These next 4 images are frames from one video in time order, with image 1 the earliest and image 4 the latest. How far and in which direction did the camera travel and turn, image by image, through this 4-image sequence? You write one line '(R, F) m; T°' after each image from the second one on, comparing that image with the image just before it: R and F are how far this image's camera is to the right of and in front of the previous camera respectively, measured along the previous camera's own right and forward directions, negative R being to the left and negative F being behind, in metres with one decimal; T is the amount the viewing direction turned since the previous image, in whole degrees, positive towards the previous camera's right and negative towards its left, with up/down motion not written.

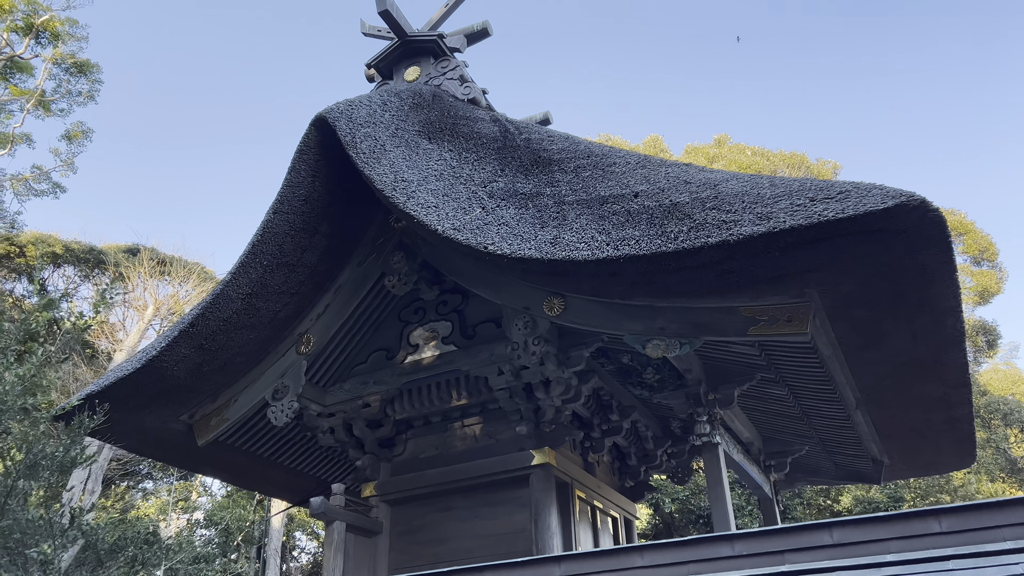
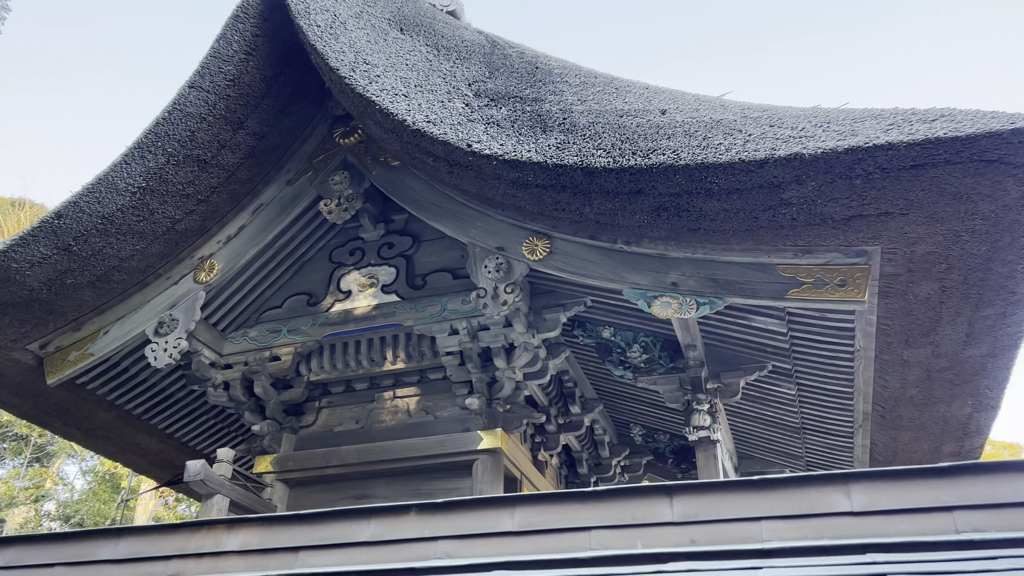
(-0.3, +1.2) m; +6°
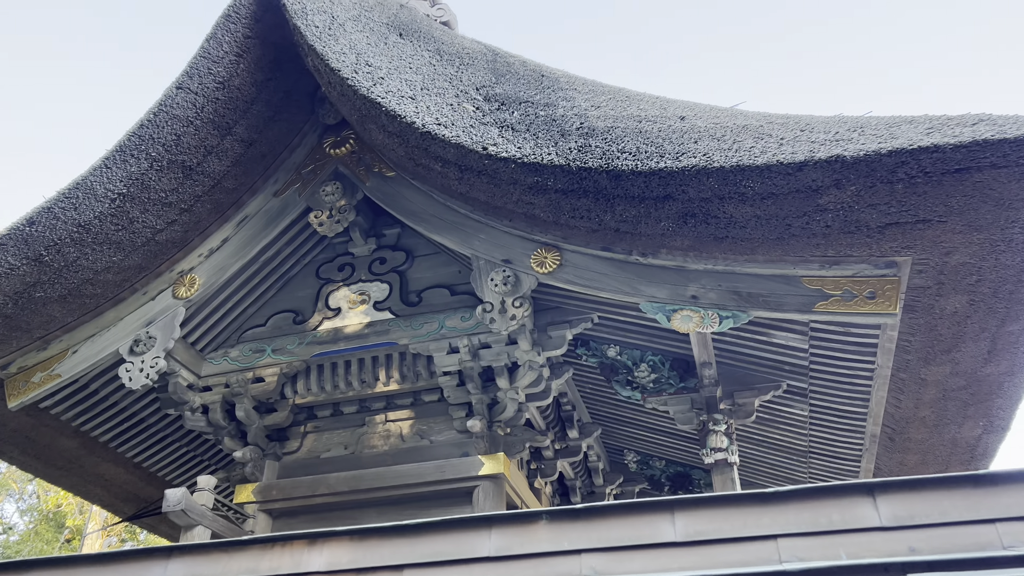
(-0.3, +0.2) m; +3°
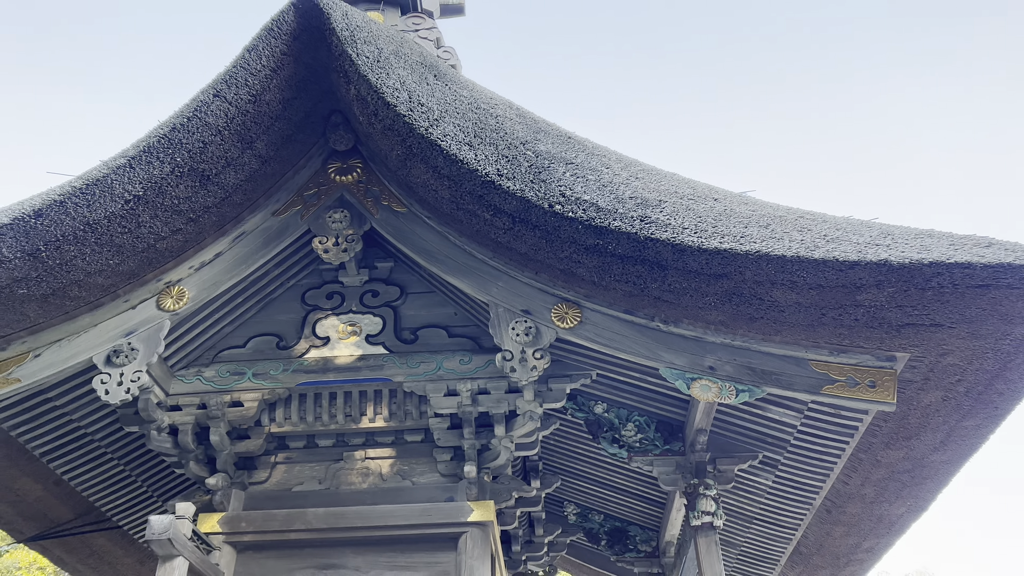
(-0.9, 0.0) m; +10°
